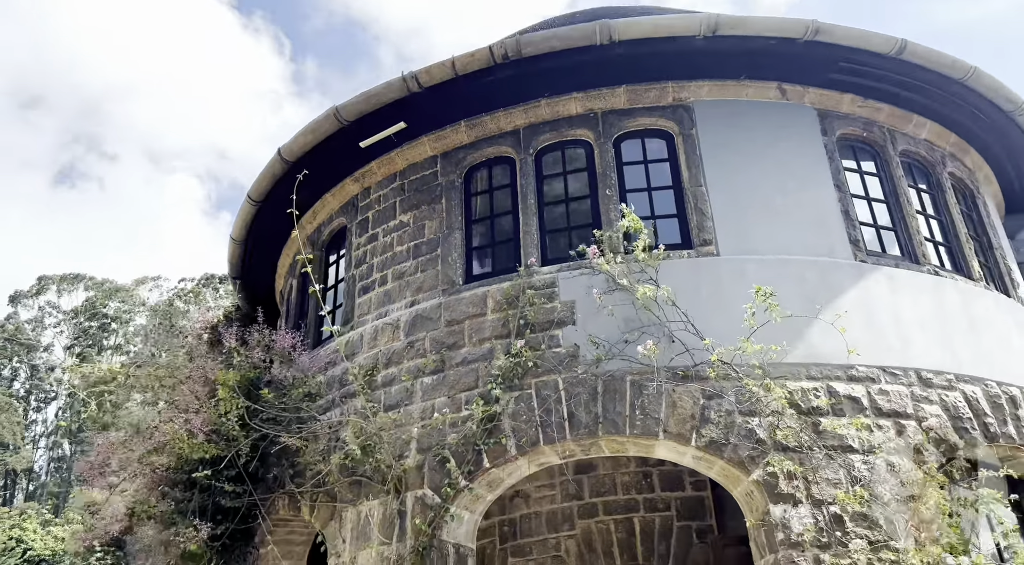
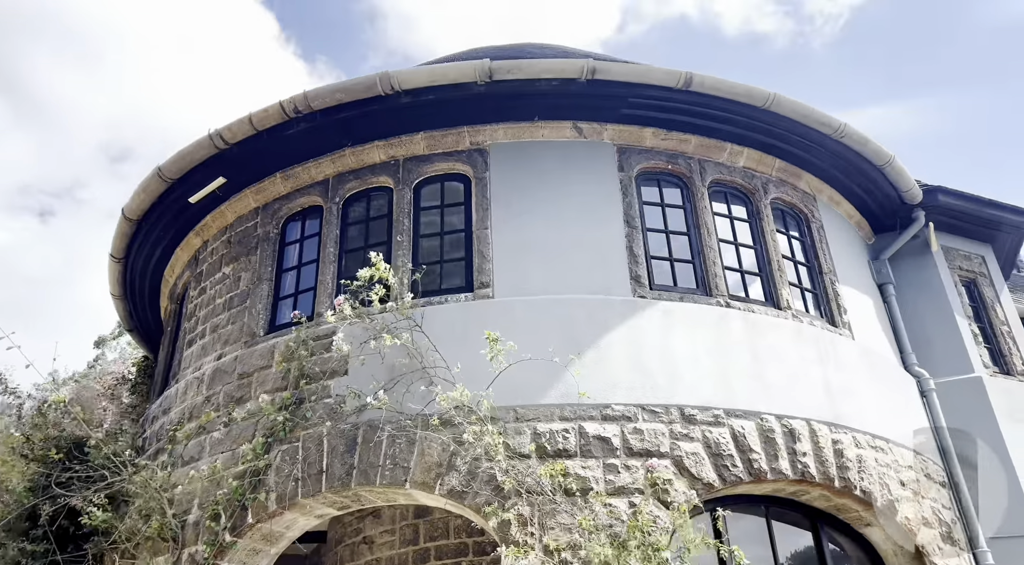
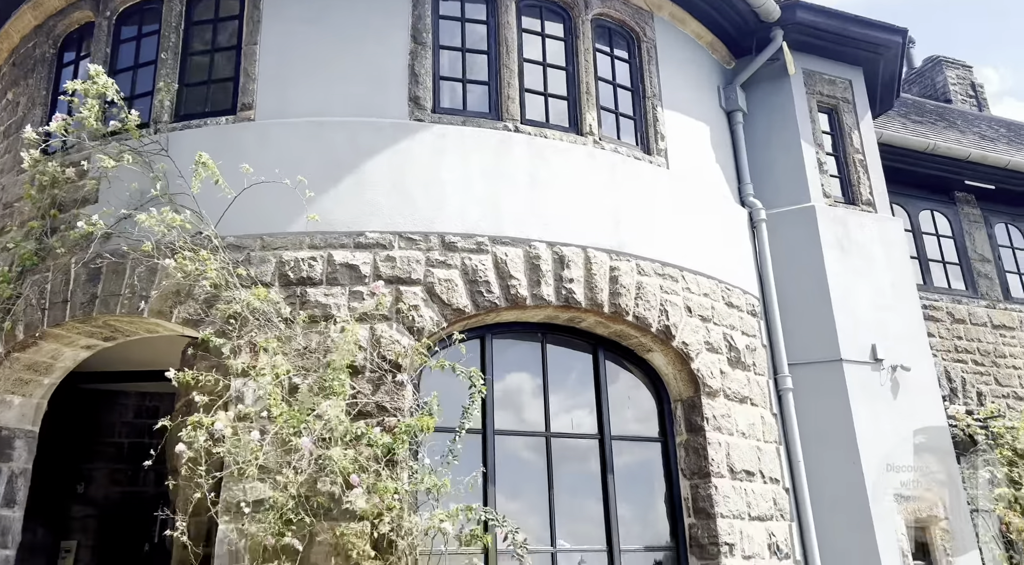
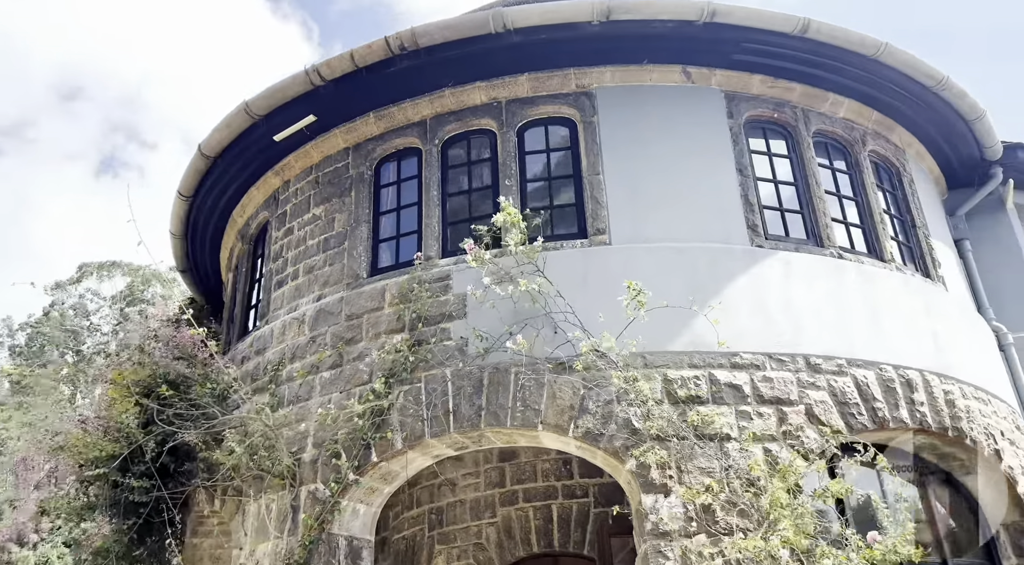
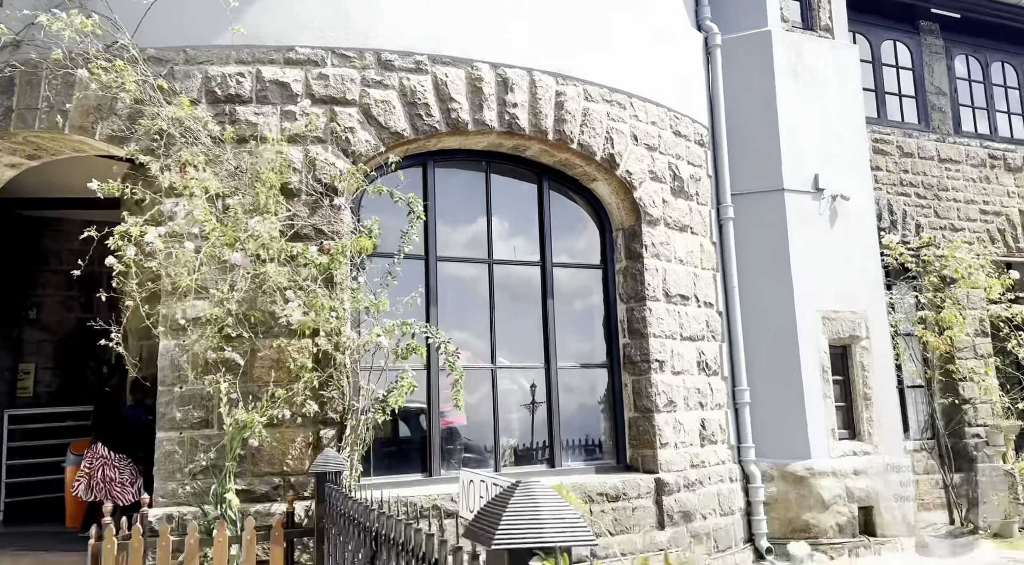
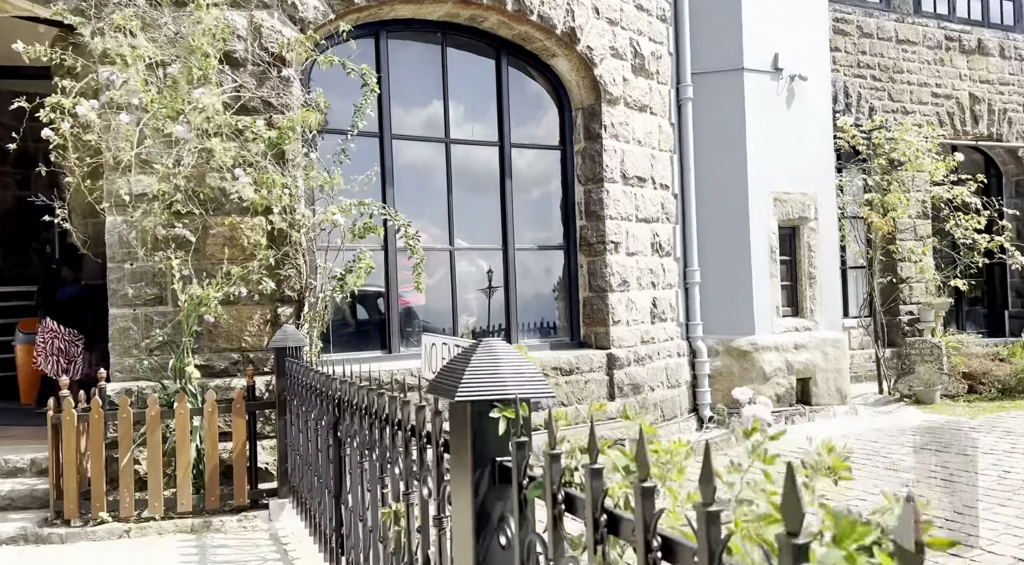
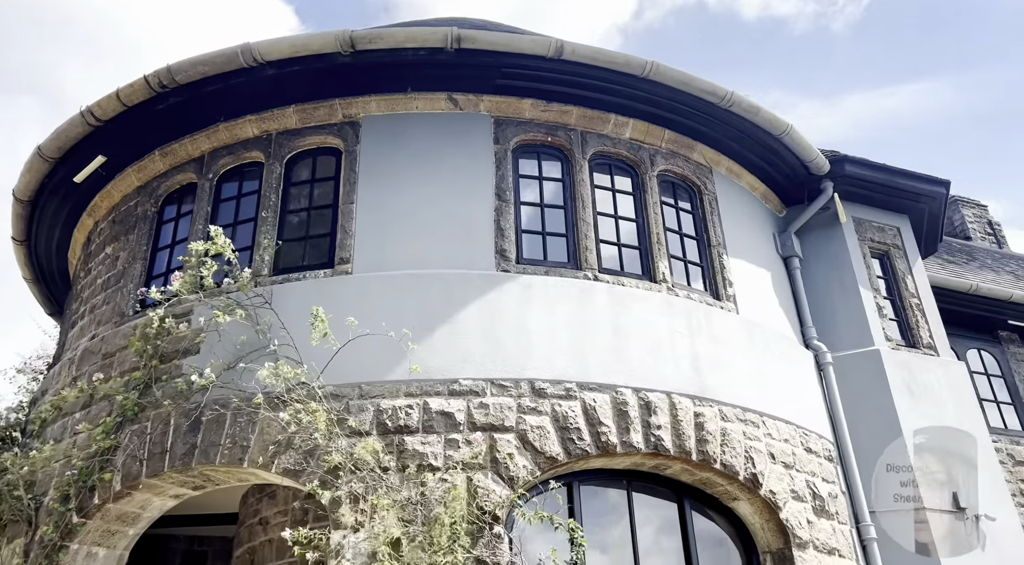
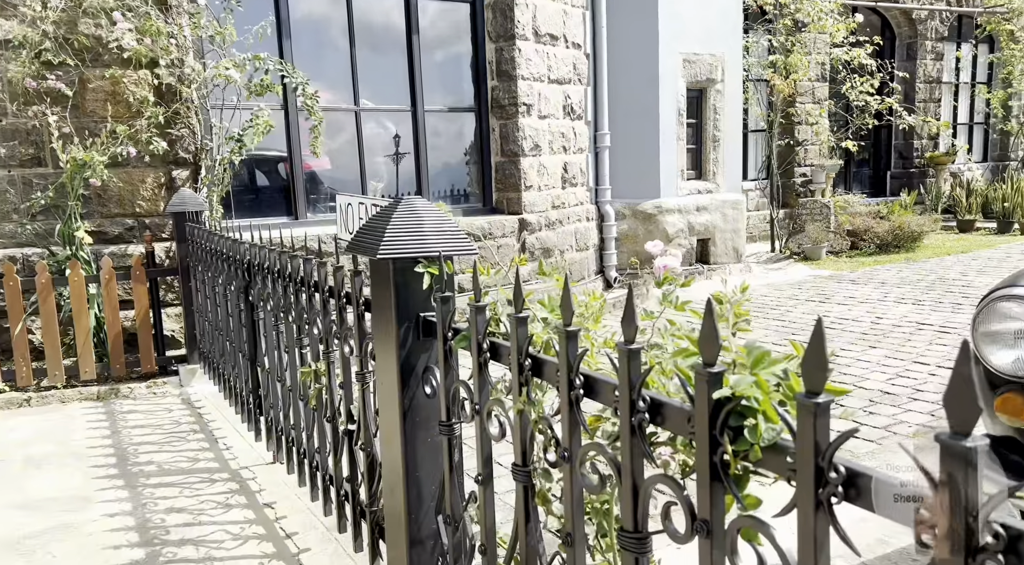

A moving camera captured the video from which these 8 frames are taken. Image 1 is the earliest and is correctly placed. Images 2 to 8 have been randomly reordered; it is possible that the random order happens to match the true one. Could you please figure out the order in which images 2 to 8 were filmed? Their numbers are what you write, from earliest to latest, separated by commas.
4, 2, 7, 3, 5, 6, 8
